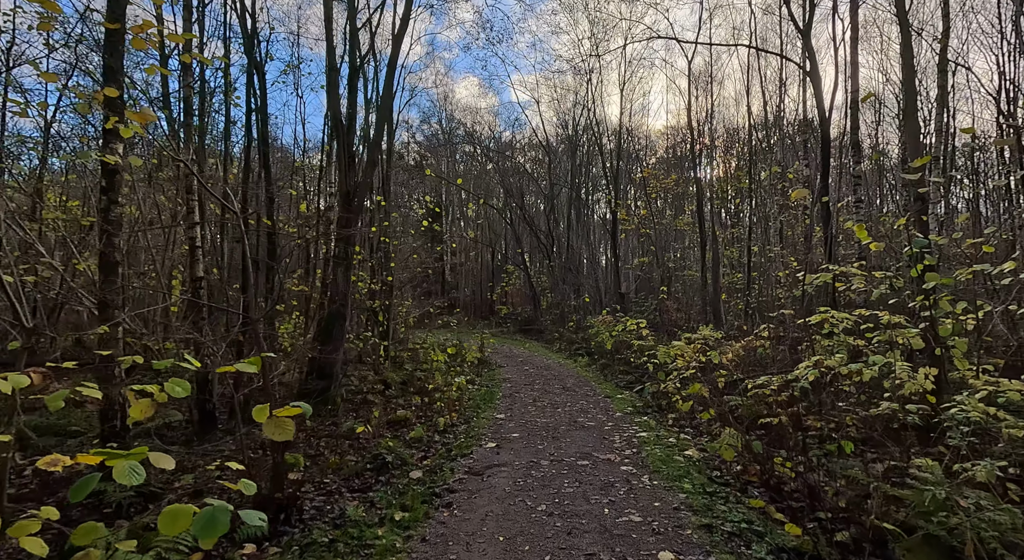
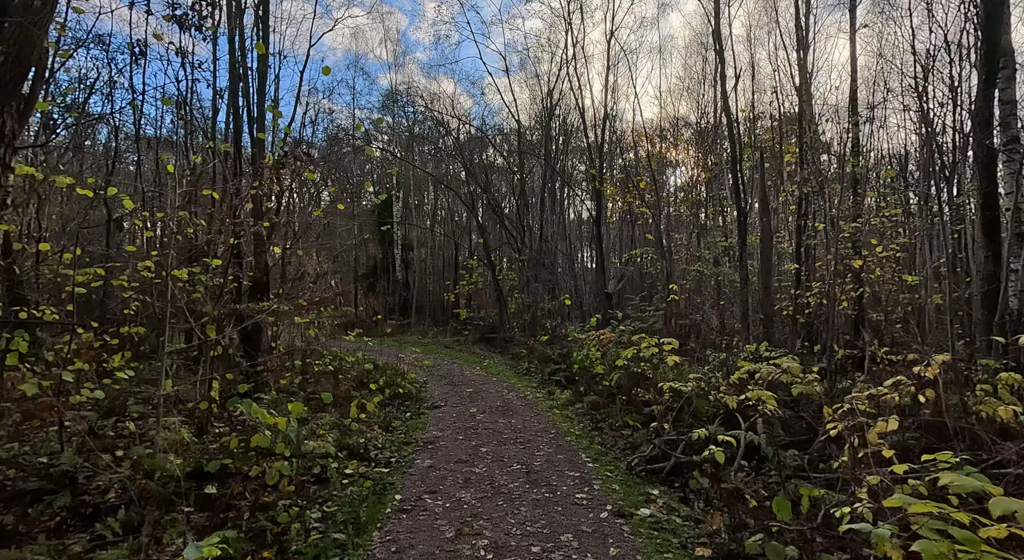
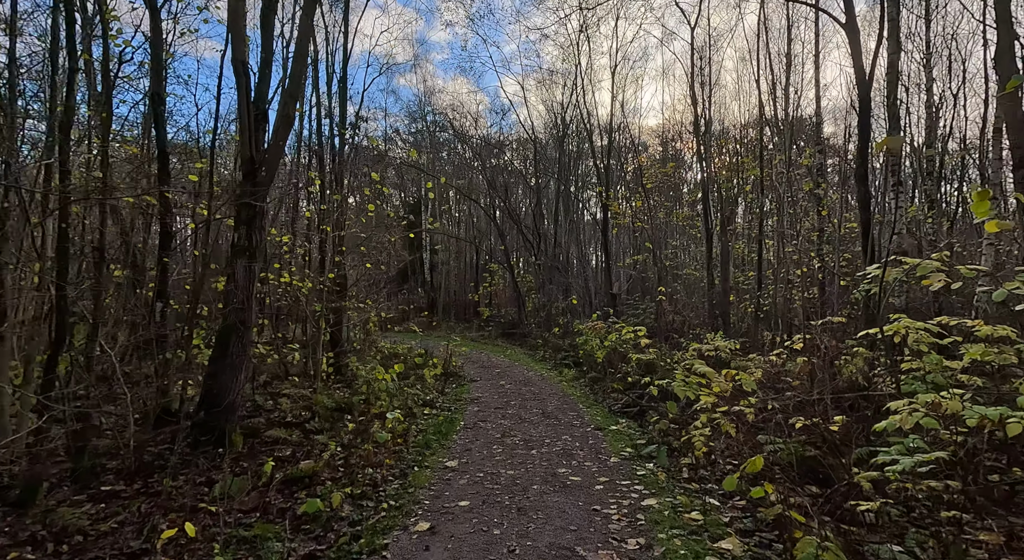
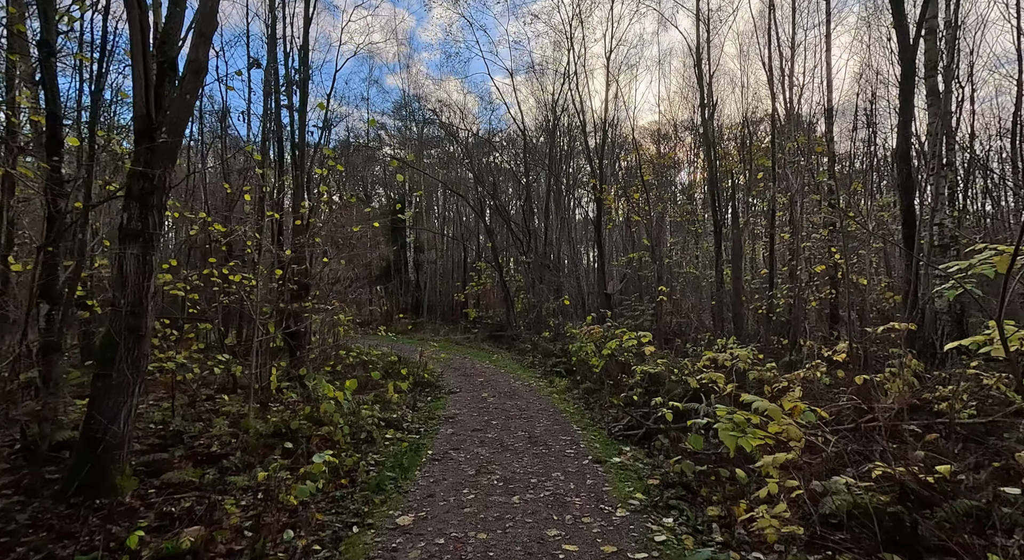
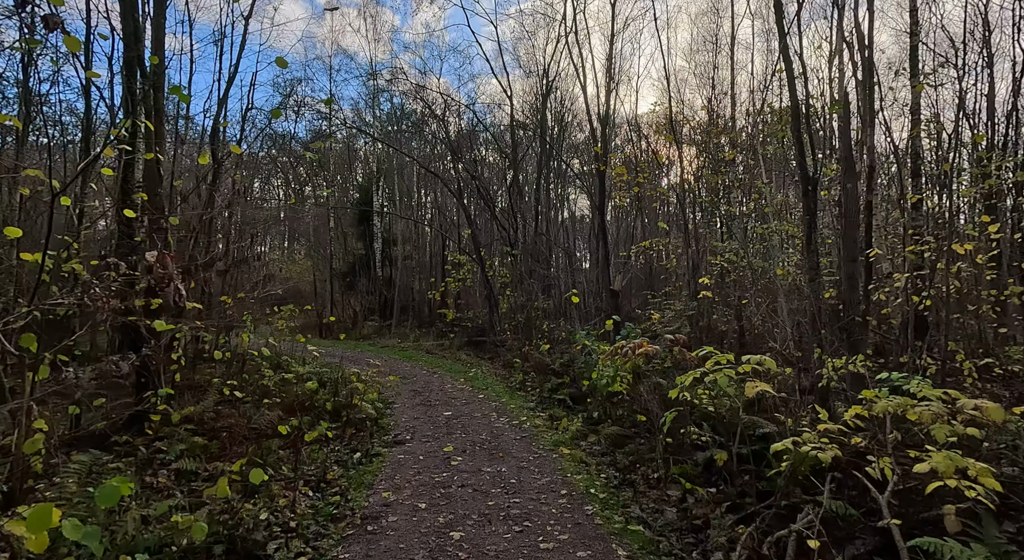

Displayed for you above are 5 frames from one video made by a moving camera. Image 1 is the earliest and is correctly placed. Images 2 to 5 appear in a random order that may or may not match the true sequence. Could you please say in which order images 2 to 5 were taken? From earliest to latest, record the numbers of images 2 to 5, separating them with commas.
3, 4, 2, 5
